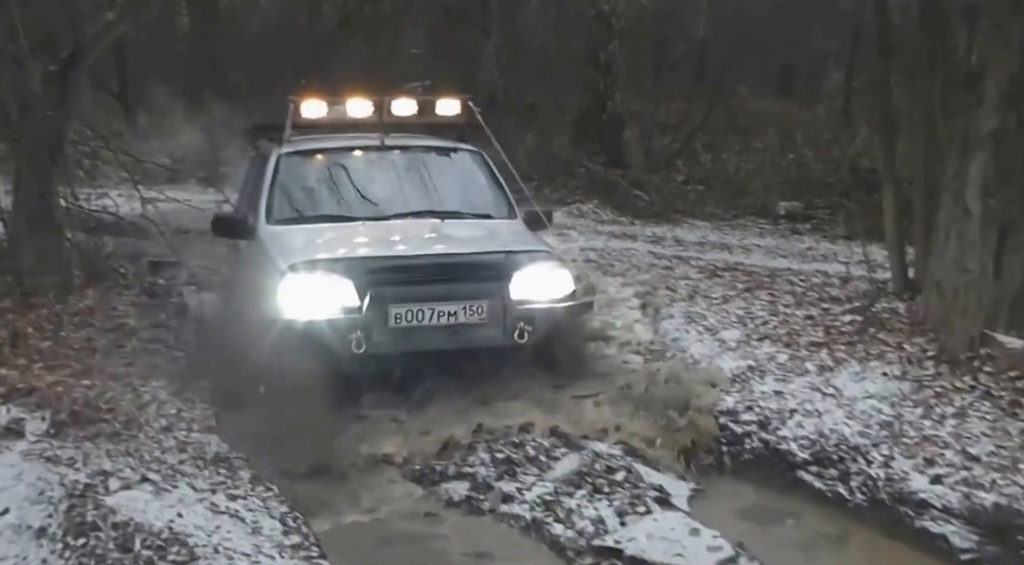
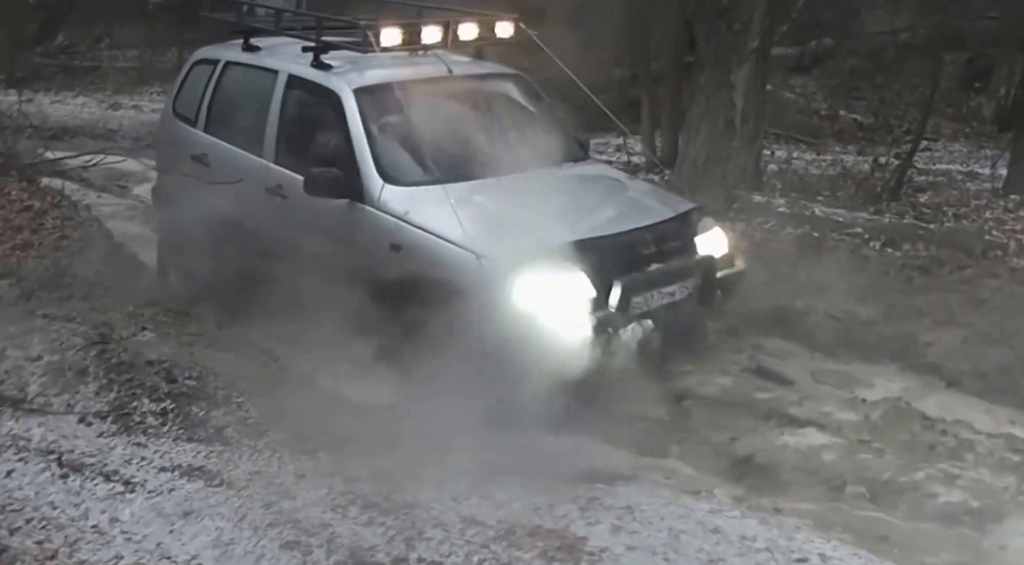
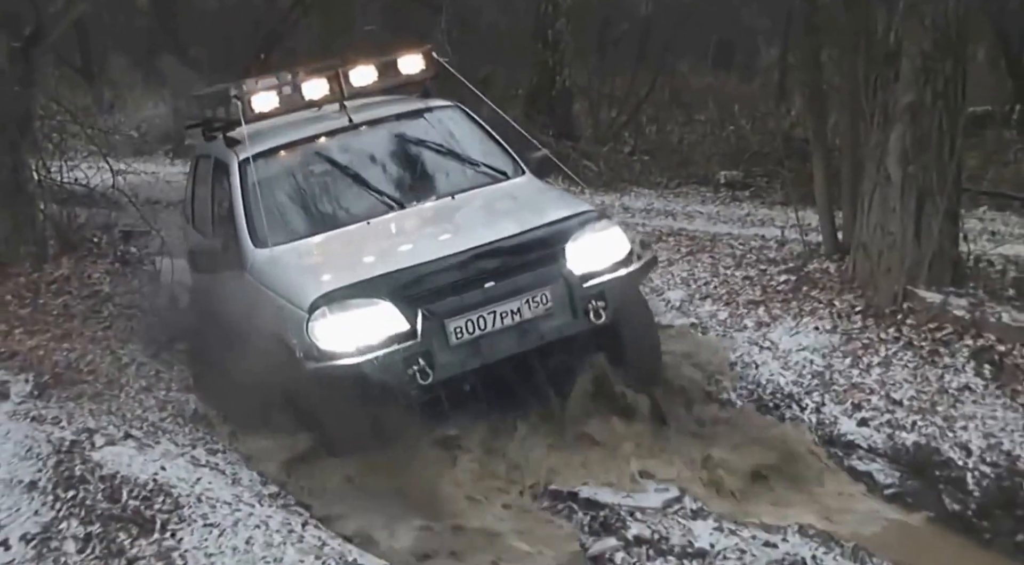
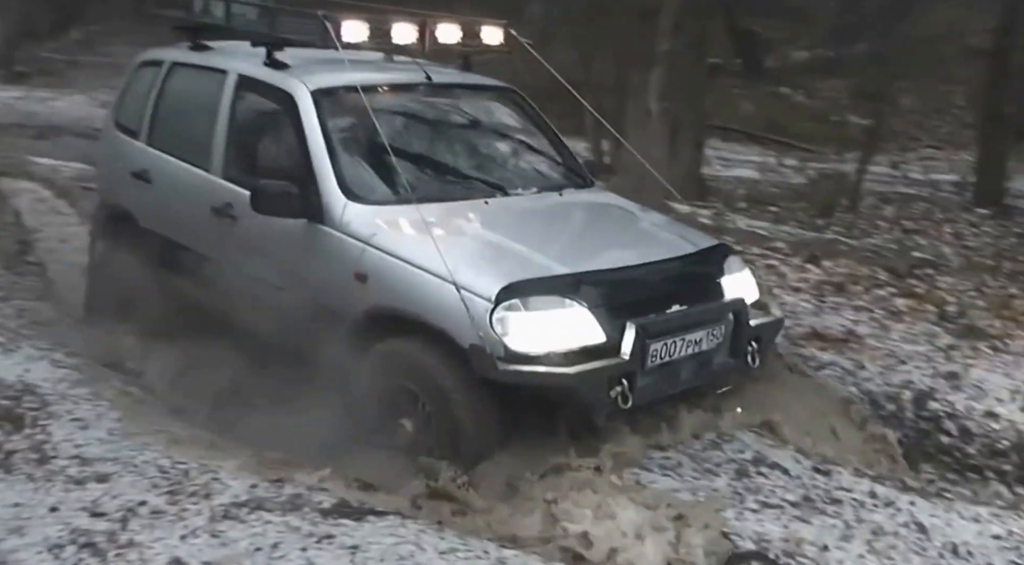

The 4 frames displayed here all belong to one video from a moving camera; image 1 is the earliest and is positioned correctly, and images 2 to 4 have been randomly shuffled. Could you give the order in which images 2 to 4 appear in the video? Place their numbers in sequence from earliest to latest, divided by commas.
3, 4, 2
